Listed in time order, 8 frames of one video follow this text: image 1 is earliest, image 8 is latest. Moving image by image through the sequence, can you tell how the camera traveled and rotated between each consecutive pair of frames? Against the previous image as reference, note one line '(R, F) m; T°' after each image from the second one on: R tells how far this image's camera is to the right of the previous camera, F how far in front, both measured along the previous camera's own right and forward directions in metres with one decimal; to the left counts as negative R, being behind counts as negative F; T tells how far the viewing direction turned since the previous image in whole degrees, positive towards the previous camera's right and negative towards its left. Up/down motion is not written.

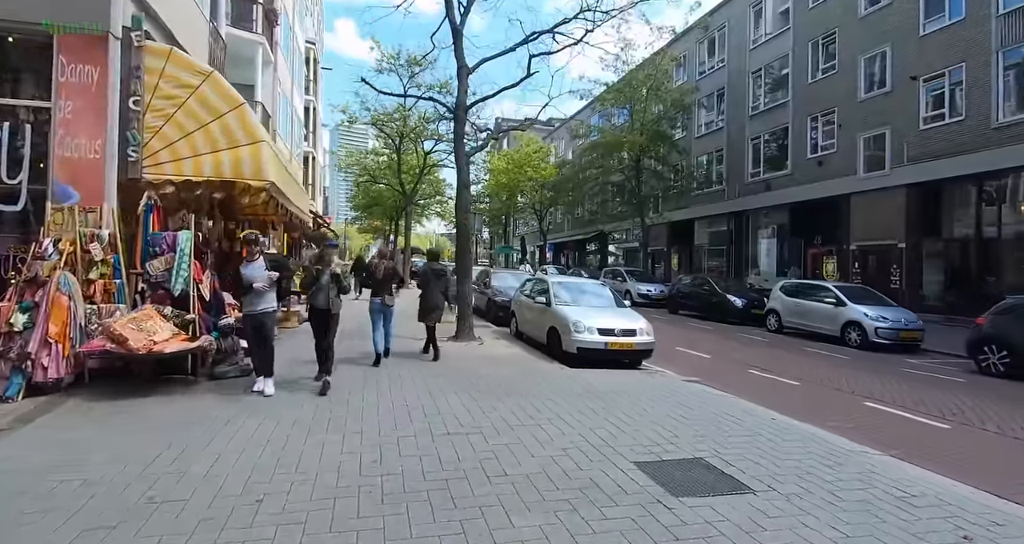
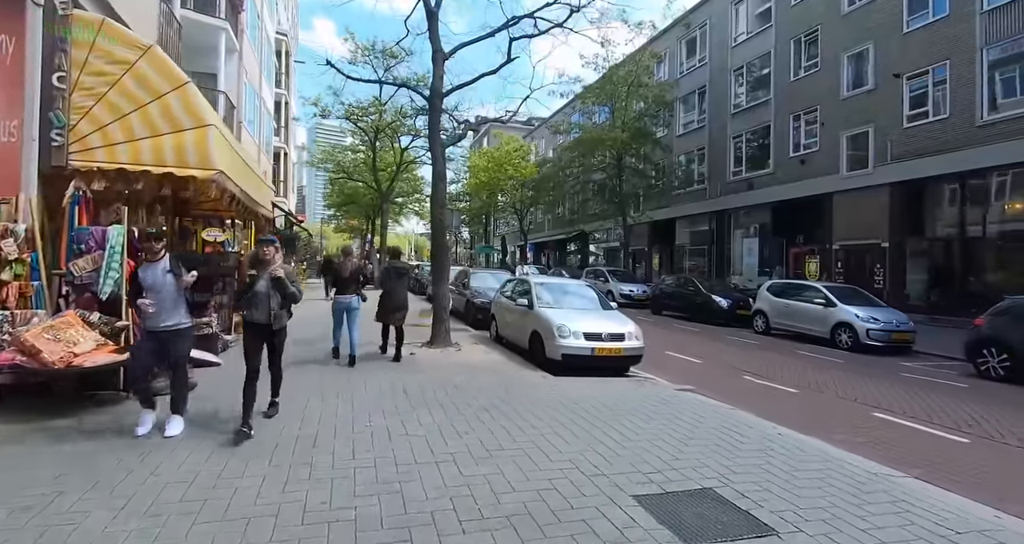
(0.0, +0.7) m; +2°
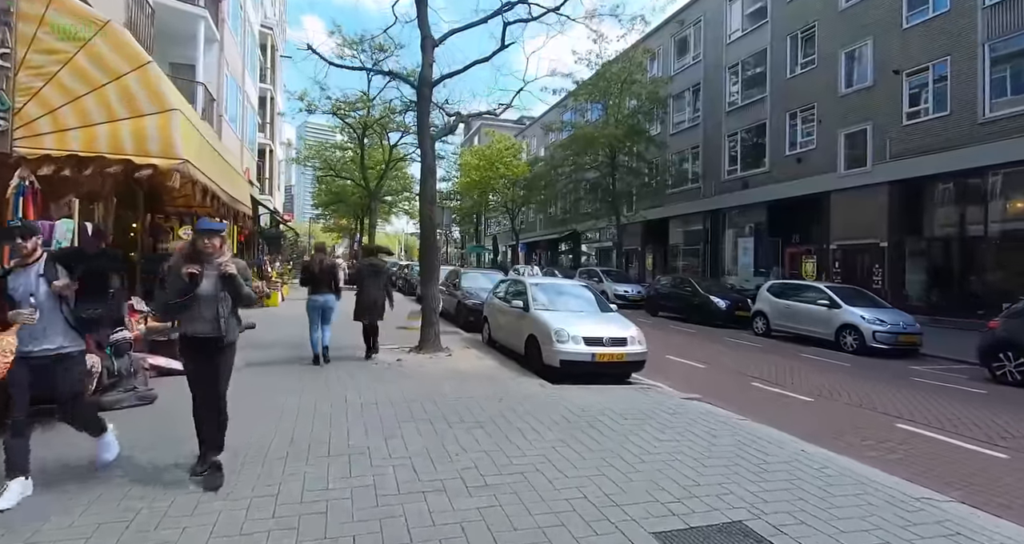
(-0.1, +0.6) m; +1°
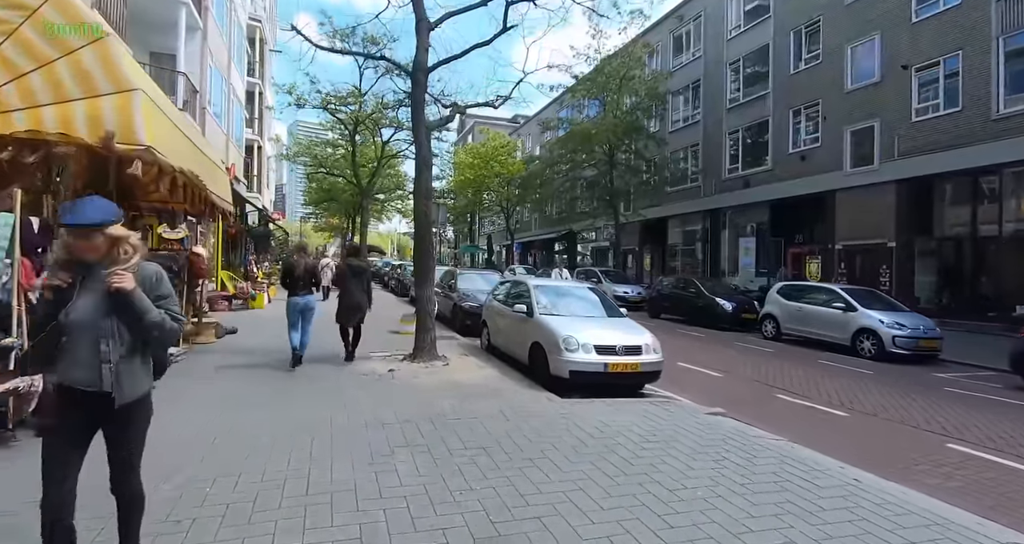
(-0.1, +0.7) m; +1°
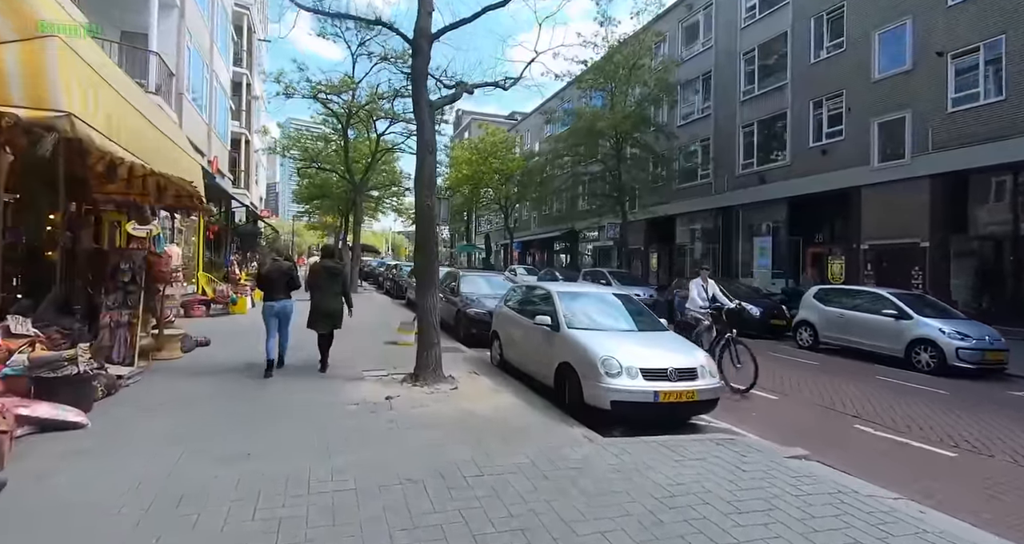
(-0.3, +1.4) m; +1°
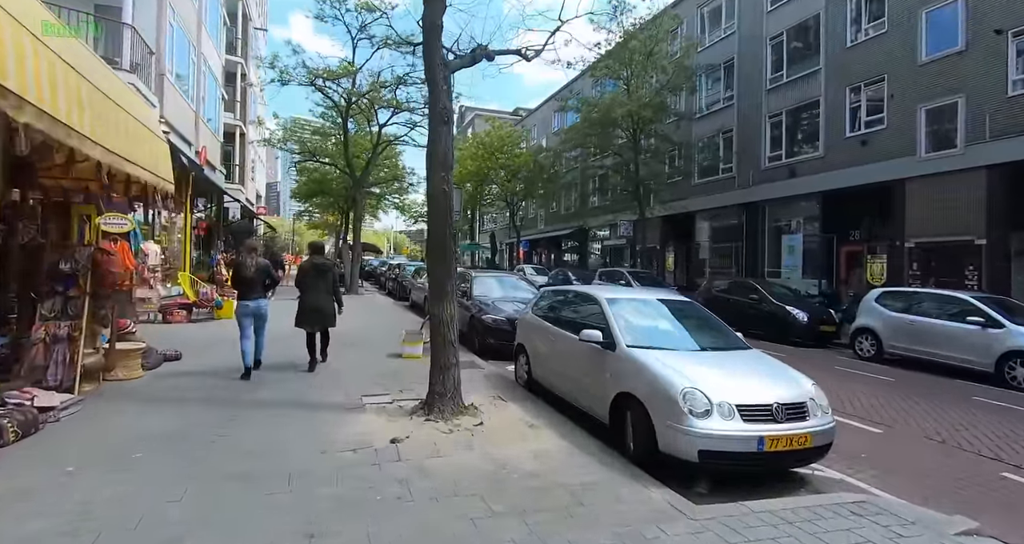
(-0.4, +1.5) m; 0°
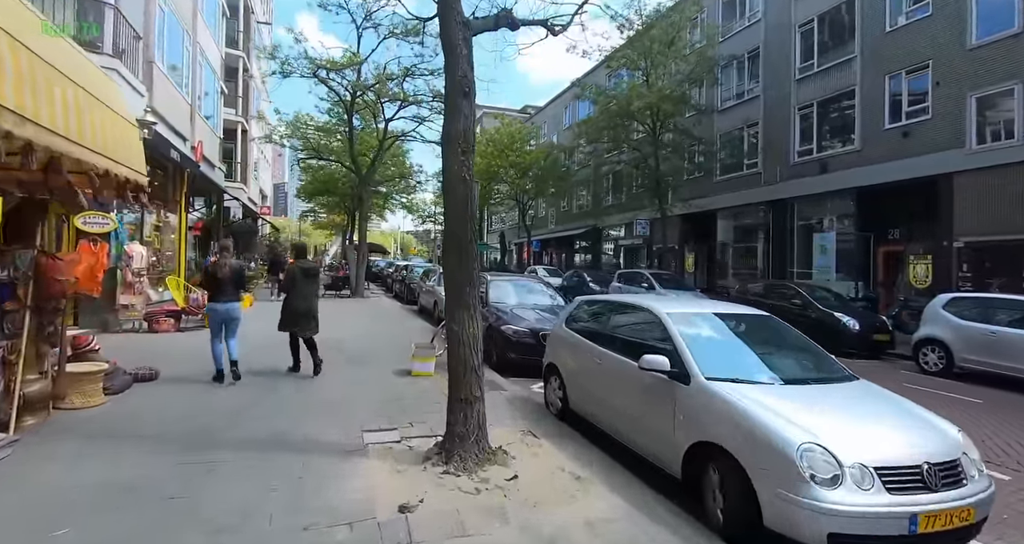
(-0.3, +1.2) m; -1°
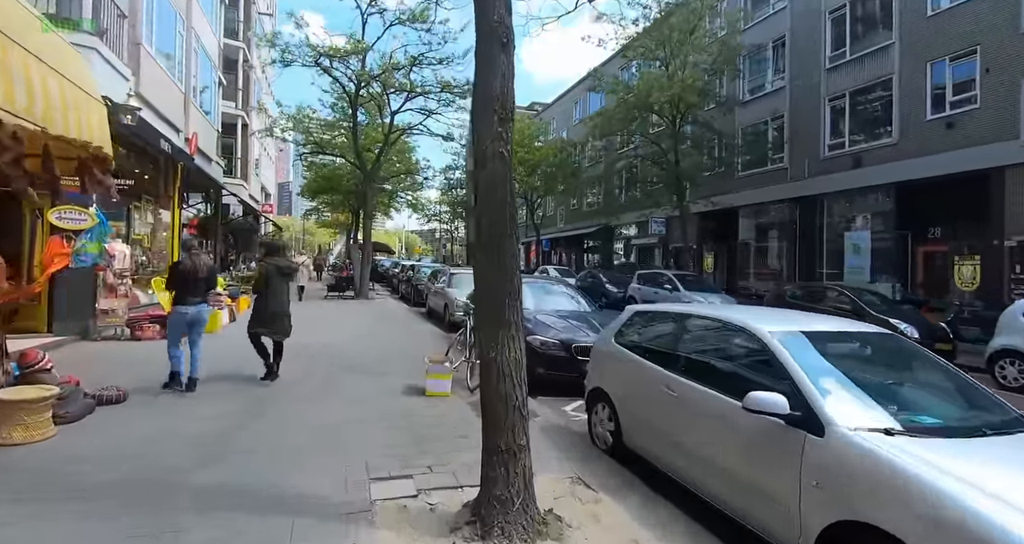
(-0.3, +1.1) m; 0°
